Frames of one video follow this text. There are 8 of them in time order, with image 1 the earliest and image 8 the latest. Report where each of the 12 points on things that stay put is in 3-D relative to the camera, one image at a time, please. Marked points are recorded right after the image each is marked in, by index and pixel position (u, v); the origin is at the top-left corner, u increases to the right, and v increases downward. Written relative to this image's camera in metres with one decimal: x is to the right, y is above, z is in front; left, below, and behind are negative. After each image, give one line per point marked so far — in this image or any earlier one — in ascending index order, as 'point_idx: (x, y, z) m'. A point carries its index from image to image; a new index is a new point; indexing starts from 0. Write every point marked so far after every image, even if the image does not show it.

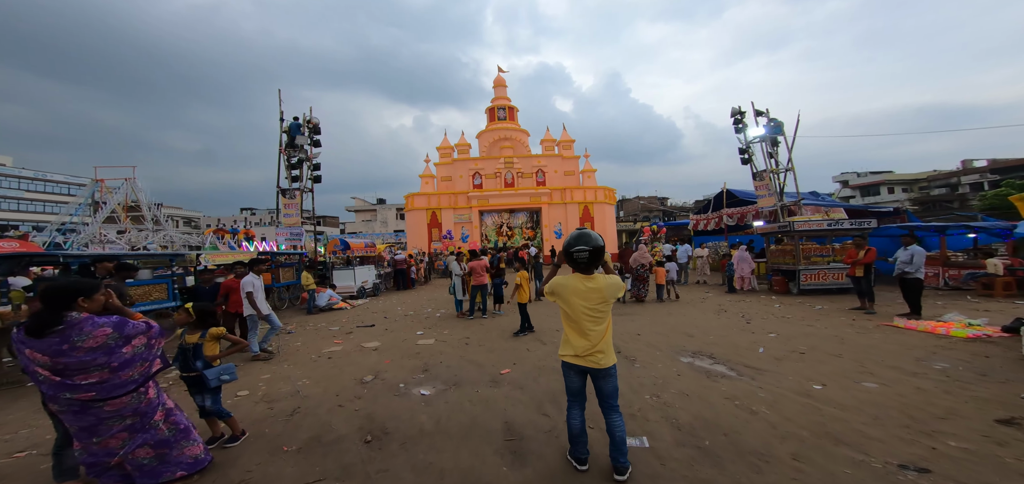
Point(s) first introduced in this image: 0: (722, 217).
0: (+9.6, +1.1, +16.6) m
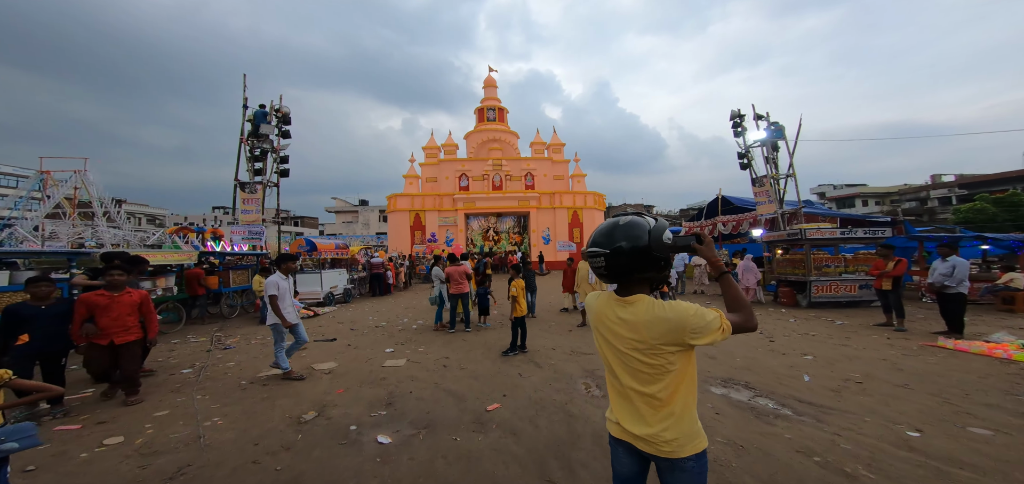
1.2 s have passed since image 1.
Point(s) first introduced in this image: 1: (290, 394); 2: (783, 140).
0: (+9.0, +0.8, +15.9) m
1: (-2.7, -1.9, +4.4) m
2: (+10.0, +3.7, +13.3) m
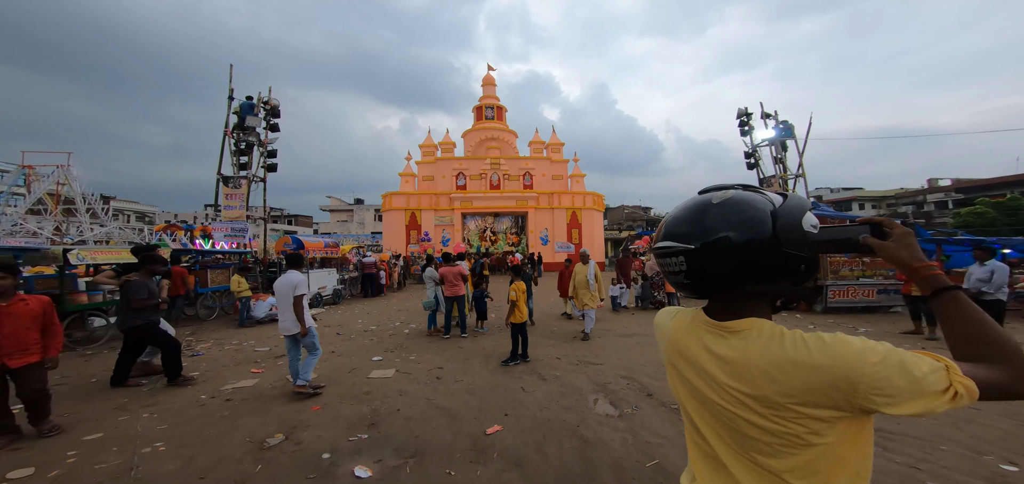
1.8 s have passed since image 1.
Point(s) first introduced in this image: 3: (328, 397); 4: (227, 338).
0: (+9.0, +0.7, +15.4) m
1: (-2.7, -1.8, +3.8) m
2: (+10.0, +3.6, +12.8) m
3: (-2.2, -1.9, +4.3) m
4: (-5.8, -1.9, +7.2) m
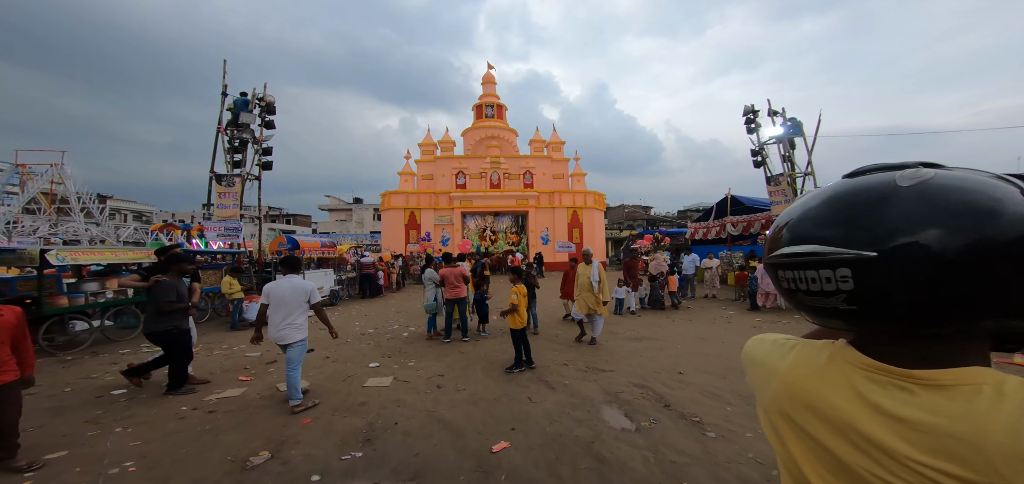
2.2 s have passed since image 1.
0: (+9.0, +0.7, +15.1) m
1: (-2.6, -1.8, +3.5) m
2: (+10.1, +3.6, +12.5) m
3: (-2.2, -1.9, +4.0) m
4: (-5.7, -1.9, +6.9) m
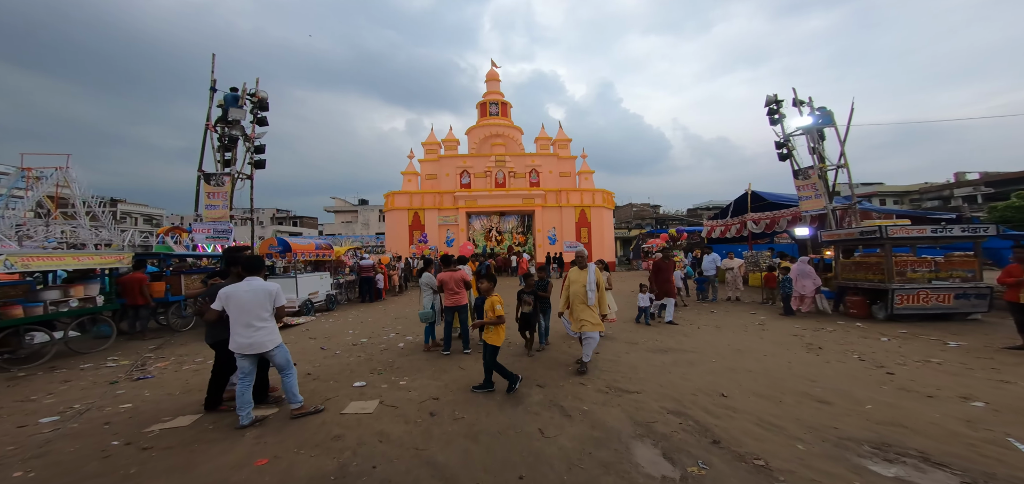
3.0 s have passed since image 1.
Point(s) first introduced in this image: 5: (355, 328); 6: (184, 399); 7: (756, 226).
0: (+9.3, +0.8, +14.2) m
1: (-2.6, -1.8, +2.8) m
2: (+10.2, +3.7, +11.5) m
3: (-2.1, -1.9, +3.3) m
4: (-5.6, -1.9, +6.2) m
5: (-3.8, -2.1, +8.7) m
6: (-3.8, -1.9, +4.2) m
7: (+9.3, +0.6, +13.7) m
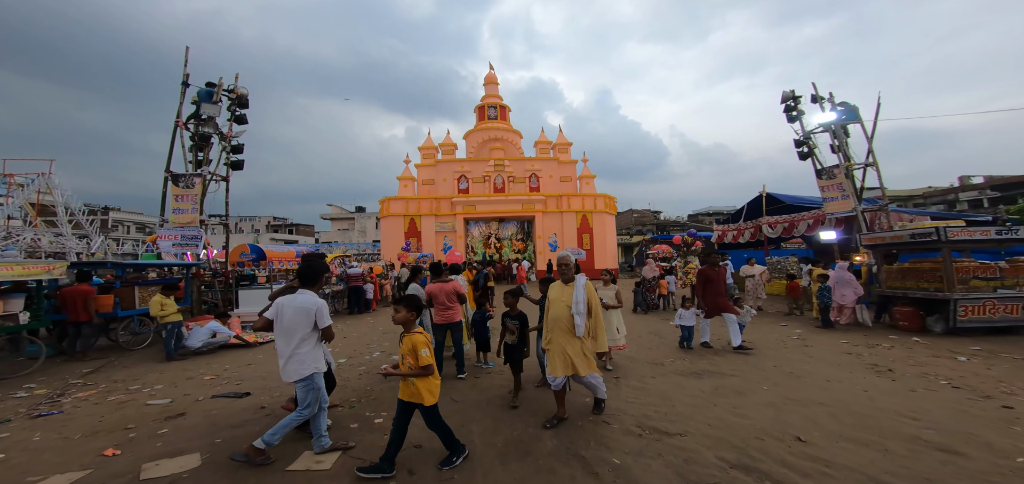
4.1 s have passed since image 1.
0: (+9.3, +0.6, +13.2) m
1: (-2.5, -1.8, +1.8) m
2: (+10.2, +3.6, +10.7) m
3: (-2.0, -1.9, +2.3) m
4: (-5.5, -2.0, +5.2) m
5: (-3.8, -2.2, +7.7) m
6: (-3.8, -1.9, +3.2) m
7: (+9.3, +0.4, +12.8) m
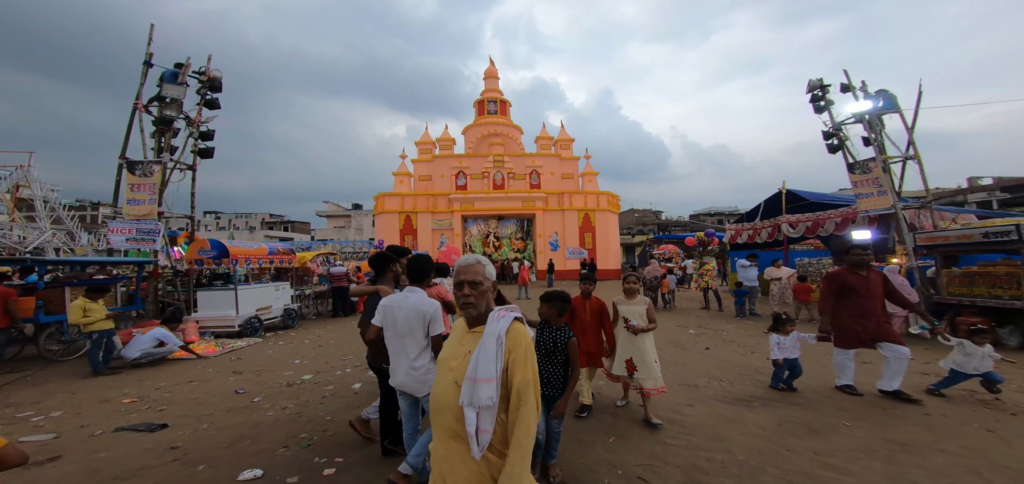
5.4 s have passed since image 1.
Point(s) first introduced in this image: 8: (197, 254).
0: (+9.2, +0.6, +12.2) m
1: (-2.5, -1.7, +0.7) m
2: (+10.2, +3.6, +9.6) m
3: (-2.0, -1.8, +1.2) m
4: (-5.5, -1.9, +4.1) m
5: (-3.8, -2.1, +6.6) m
6: (-3.8, -1.8, +2.1) m
7: (+9.3, +0.4, +11.7) m
8: (-7.1, -0.3, +8.0) m
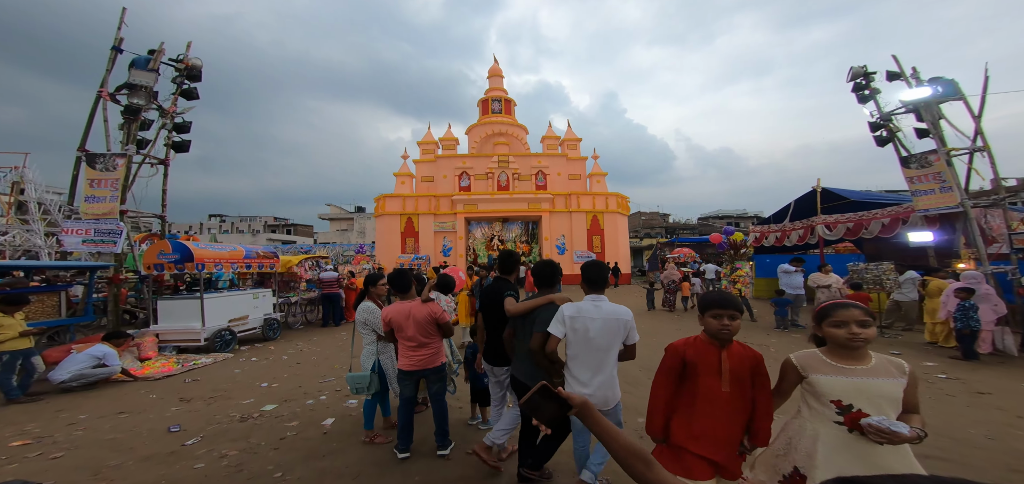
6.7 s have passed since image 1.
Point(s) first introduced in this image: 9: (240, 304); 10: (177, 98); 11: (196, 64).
0: (+9.5, +0.5, +11.1) m
1: (-2.4, -1.7, -0.3) m
2: (+10.5, +3.5, +8.5) m
3: (-1.9, -1.8, +0.2) m
4: (-5.4, -1.9, +3.1) m
5: (-3.6, -2.1, +5.6) m
6: (-3.7, -1.8, +1.1) m
7: (+9.5, +0.3, +10.6) m
8: (-6.9, -0.3, +7.0) m
9: (-5.6, -1.3, +7.4) m
10: (-8.3, +3.7, +8.9) m
11: (-8.1, +4.8, +9.2) m
